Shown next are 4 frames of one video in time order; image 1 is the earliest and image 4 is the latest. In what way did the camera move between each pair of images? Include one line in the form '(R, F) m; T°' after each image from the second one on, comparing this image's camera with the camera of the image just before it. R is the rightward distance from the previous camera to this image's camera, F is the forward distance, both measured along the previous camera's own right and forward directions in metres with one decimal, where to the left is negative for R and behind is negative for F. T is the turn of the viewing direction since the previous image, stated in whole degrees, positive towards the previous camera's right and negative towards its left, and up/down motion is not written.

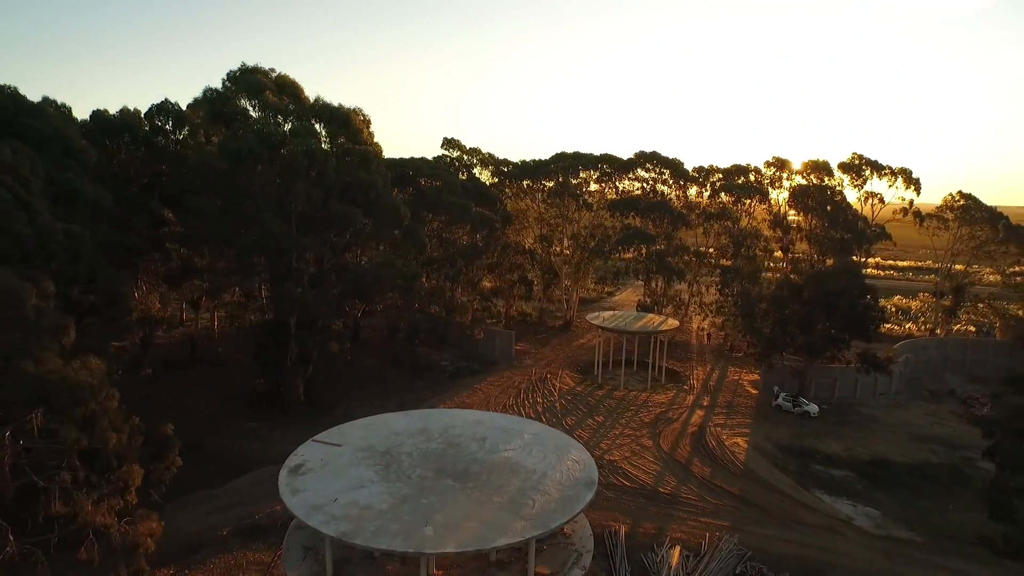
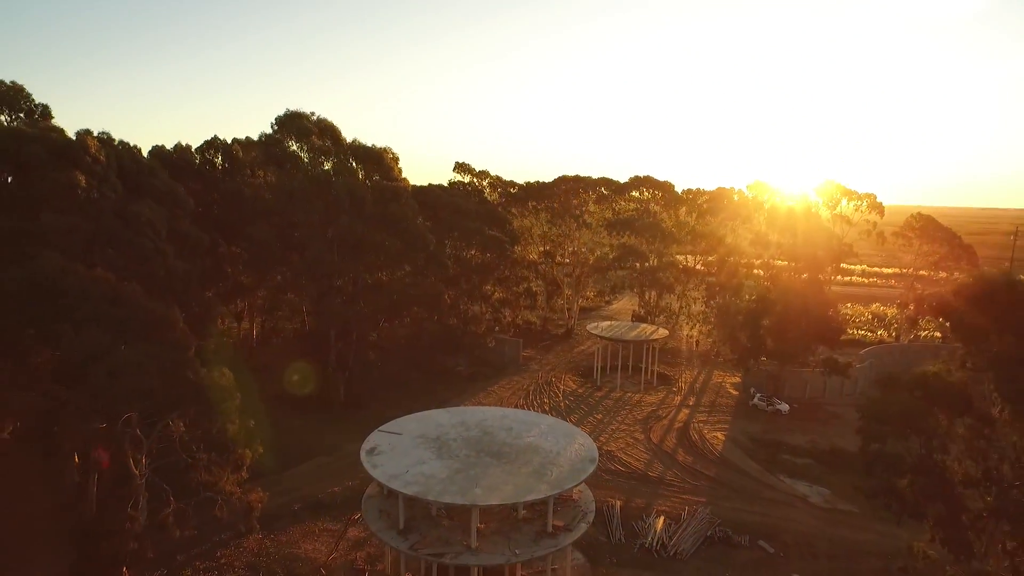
(-0.5, -3.2) m; 0°
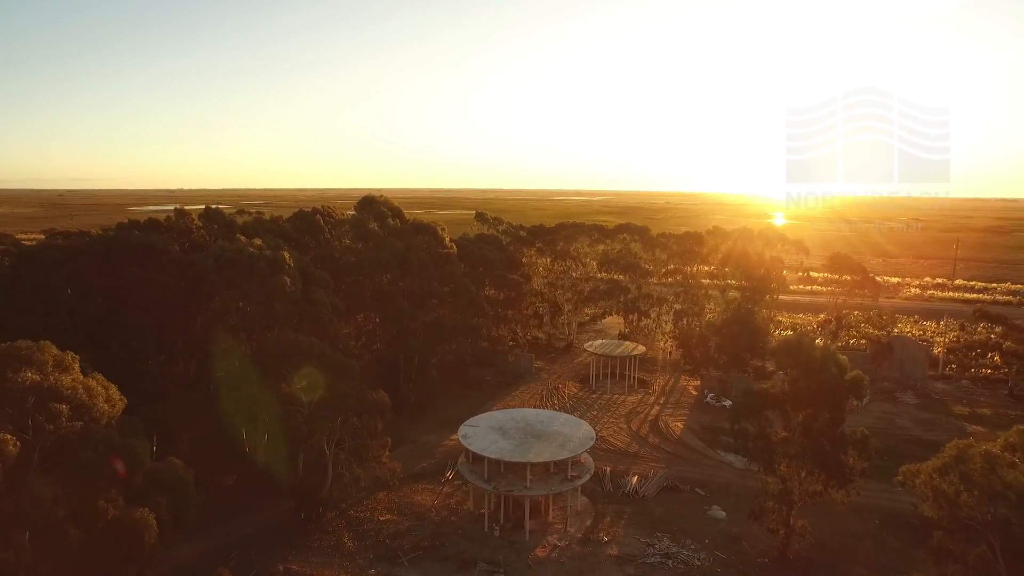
(-1.4, -9.1) m; +1°
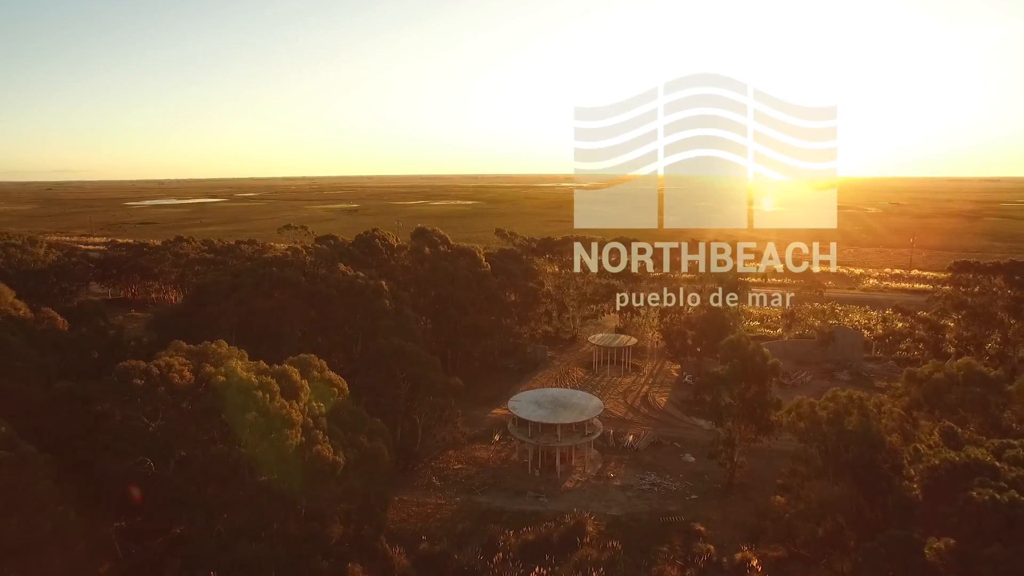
(-2.2, -9.3) m; +1°
